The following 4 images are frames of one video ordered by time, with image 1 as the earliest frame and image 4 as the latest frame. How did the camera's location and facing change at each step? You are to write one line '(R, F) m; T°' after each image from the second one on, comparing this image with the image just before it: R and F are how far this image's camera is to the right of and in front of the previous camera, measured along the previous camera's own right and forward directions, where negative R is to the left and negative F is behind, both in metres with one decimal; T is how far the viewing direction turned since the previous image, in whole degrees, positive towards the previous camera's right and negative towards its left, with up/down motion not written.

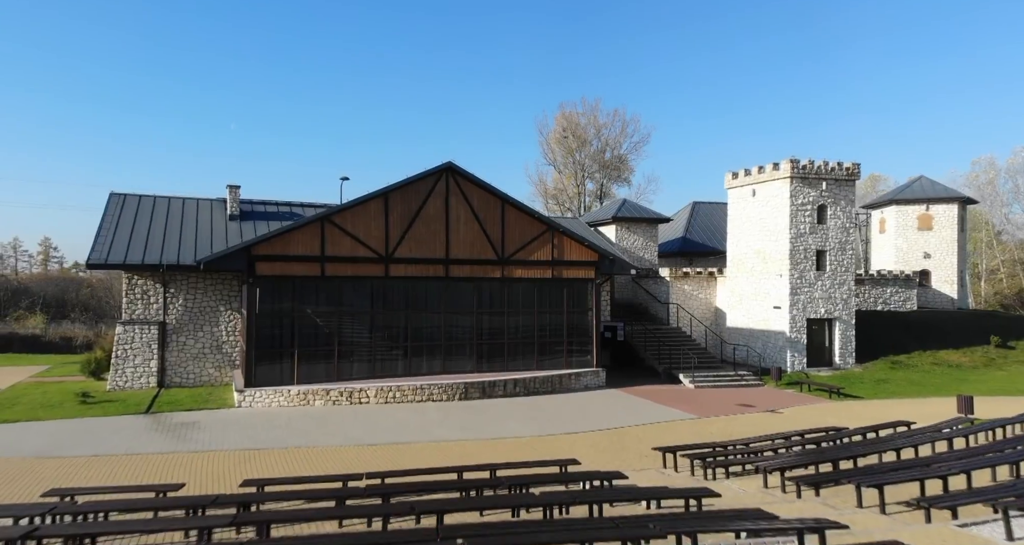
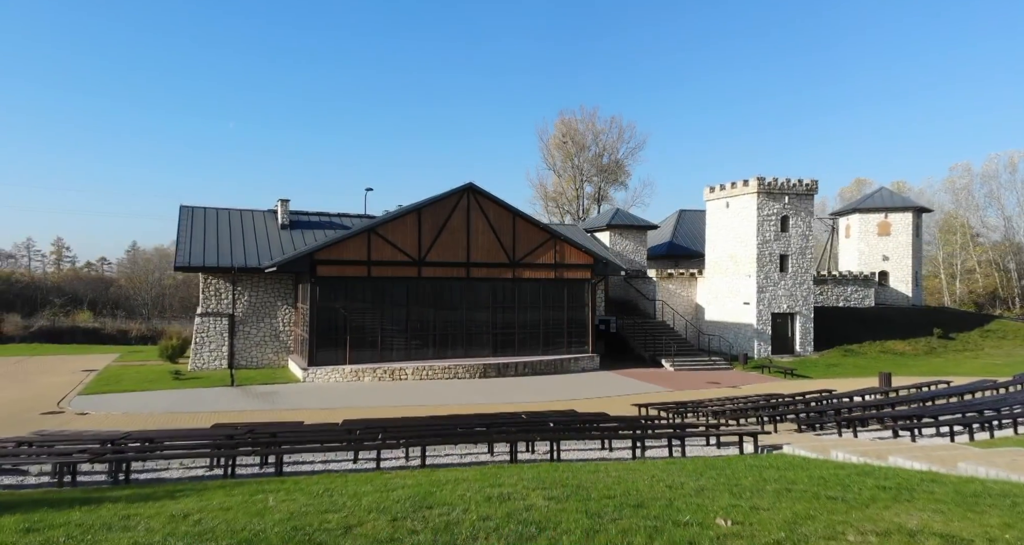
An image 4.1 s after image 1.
(-0.3, -4.0) m; 0°
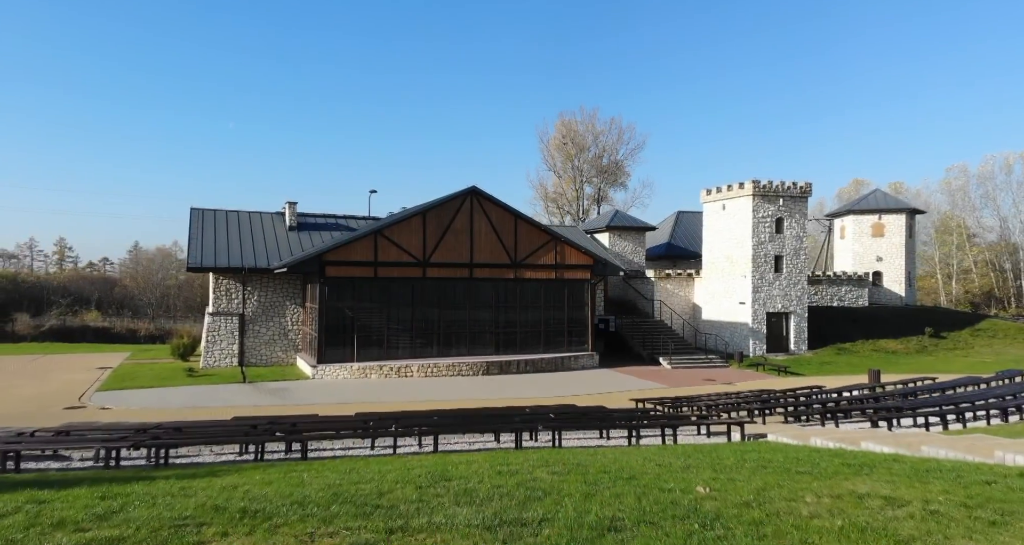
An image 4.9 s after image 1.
(-0.1, -0.7) m; 0°
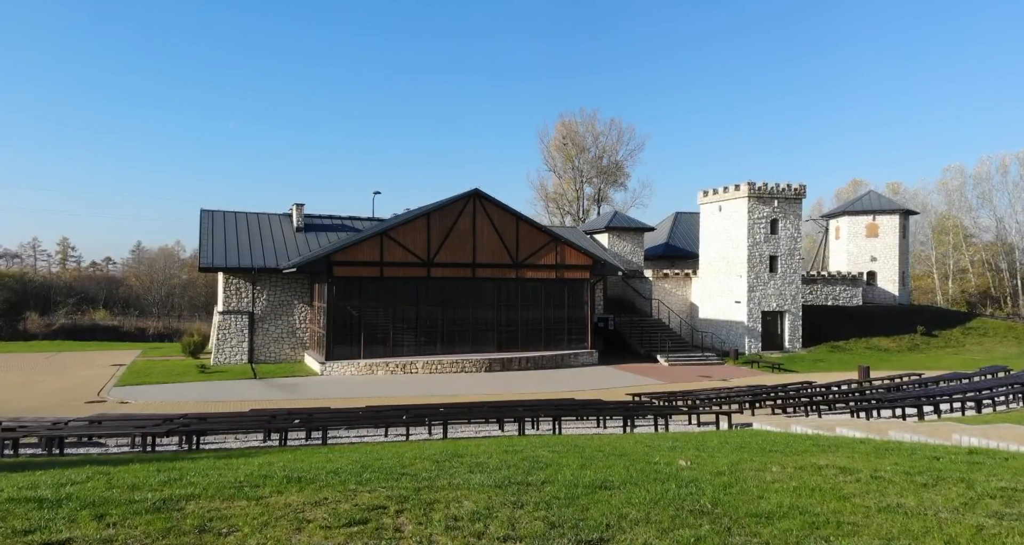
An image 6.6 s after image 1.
(0.0, -0.7) m; 0°
